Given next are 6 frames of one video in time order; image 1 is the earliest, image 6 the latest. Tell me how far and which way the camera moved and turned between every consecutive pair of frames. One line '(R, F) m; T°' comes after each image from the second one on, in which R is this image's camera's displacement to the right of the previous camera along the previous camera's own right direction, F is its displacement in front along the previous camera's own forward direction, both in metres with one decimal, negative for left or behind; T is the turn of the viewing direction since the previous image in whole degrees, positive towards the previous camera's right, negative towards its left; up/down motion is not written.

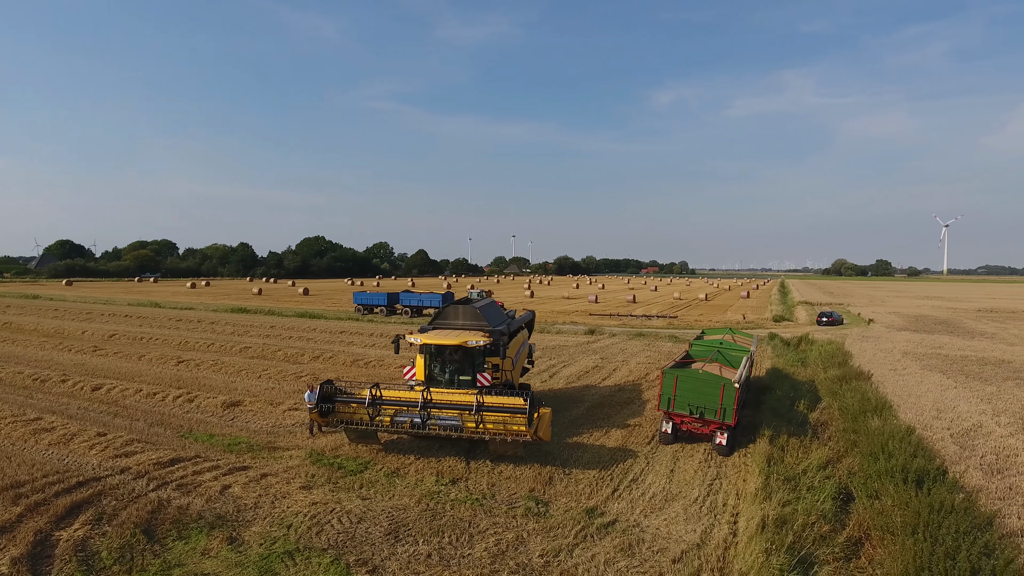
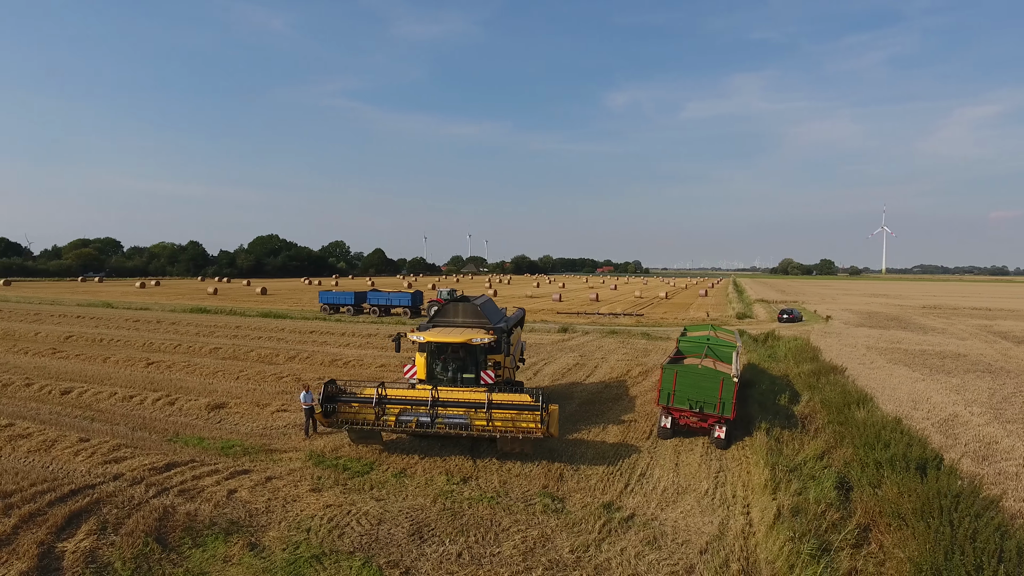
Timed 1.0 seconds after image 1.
(-0.8, +0.1) m; +4°
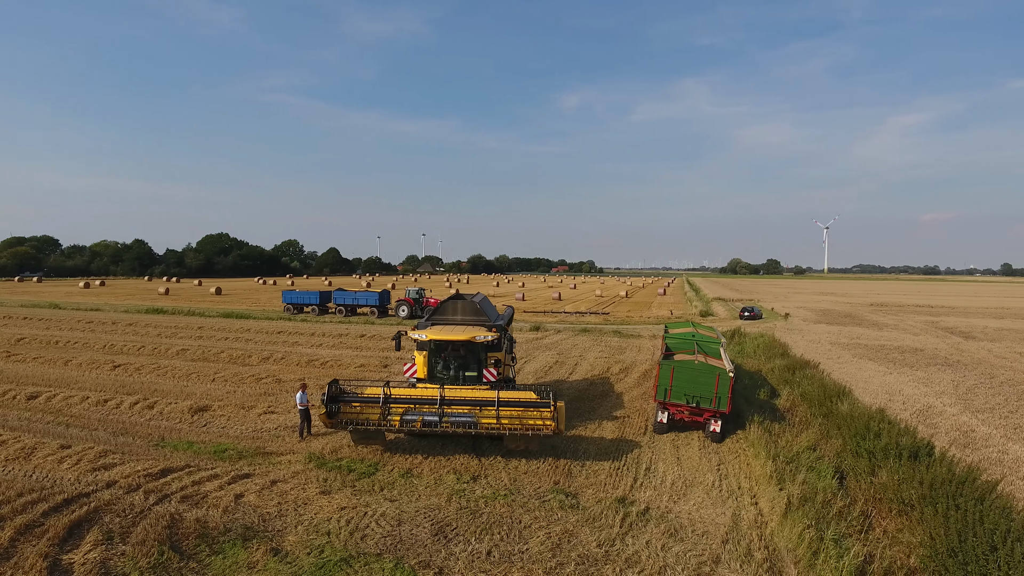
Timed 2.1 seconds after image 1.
(-0.7, +0.1) m; +4°
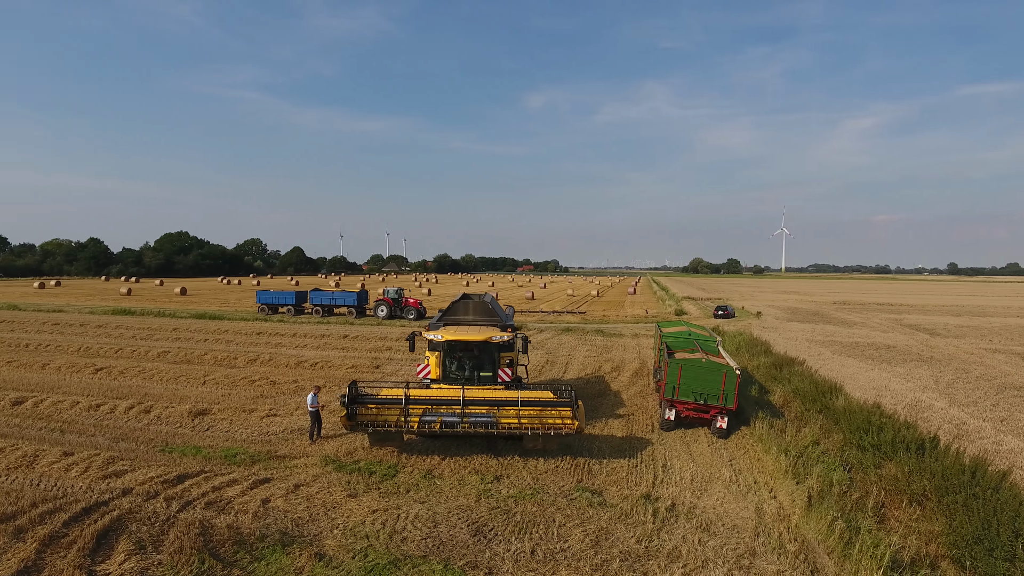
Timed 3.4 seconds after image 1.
(-0.8, 0.0) m; +3°
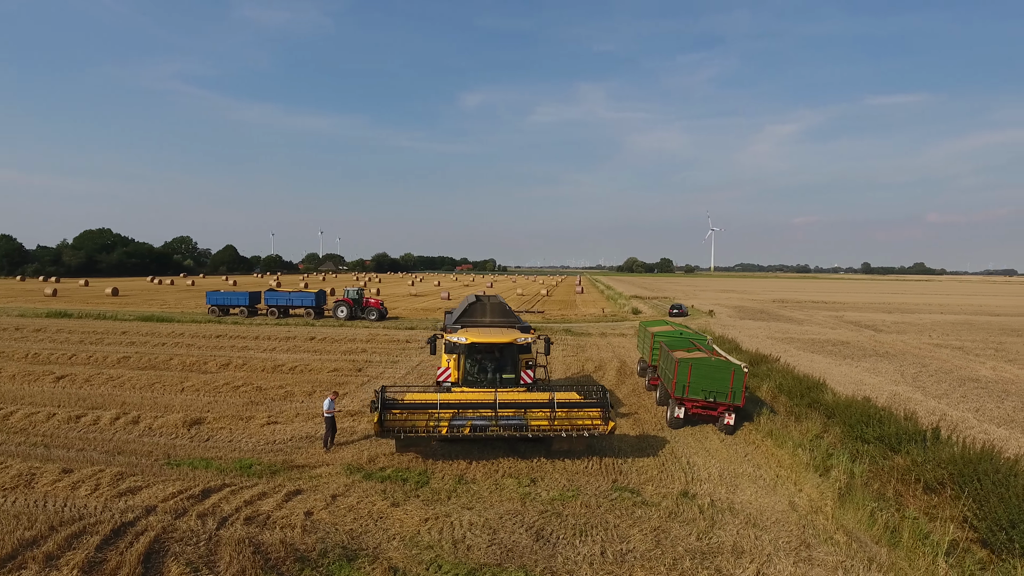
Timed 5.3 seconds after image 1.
(-1.3, +0.1) m; +5°
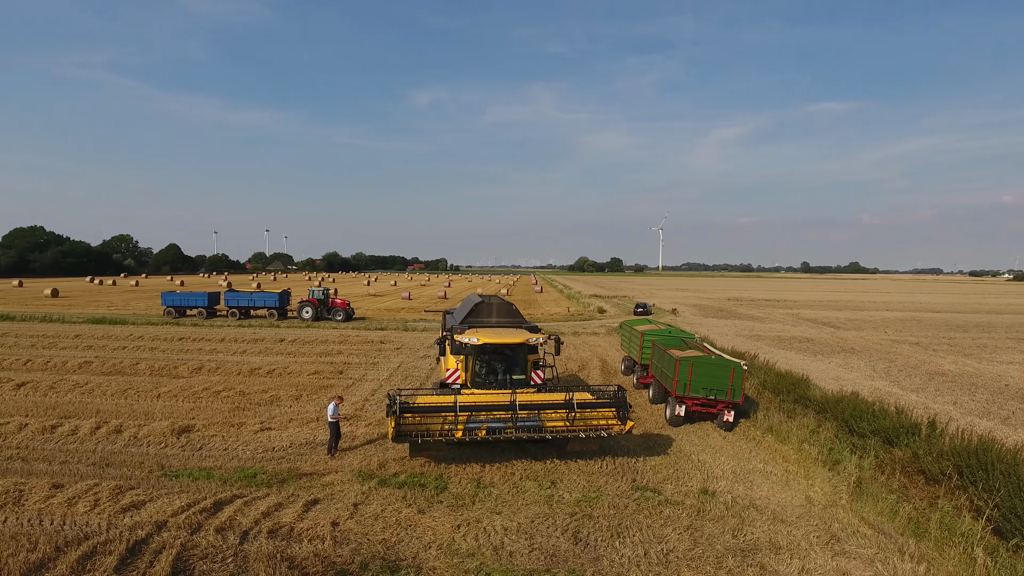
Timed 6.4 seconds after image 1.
(-0.9, +0.2) m; +4°
